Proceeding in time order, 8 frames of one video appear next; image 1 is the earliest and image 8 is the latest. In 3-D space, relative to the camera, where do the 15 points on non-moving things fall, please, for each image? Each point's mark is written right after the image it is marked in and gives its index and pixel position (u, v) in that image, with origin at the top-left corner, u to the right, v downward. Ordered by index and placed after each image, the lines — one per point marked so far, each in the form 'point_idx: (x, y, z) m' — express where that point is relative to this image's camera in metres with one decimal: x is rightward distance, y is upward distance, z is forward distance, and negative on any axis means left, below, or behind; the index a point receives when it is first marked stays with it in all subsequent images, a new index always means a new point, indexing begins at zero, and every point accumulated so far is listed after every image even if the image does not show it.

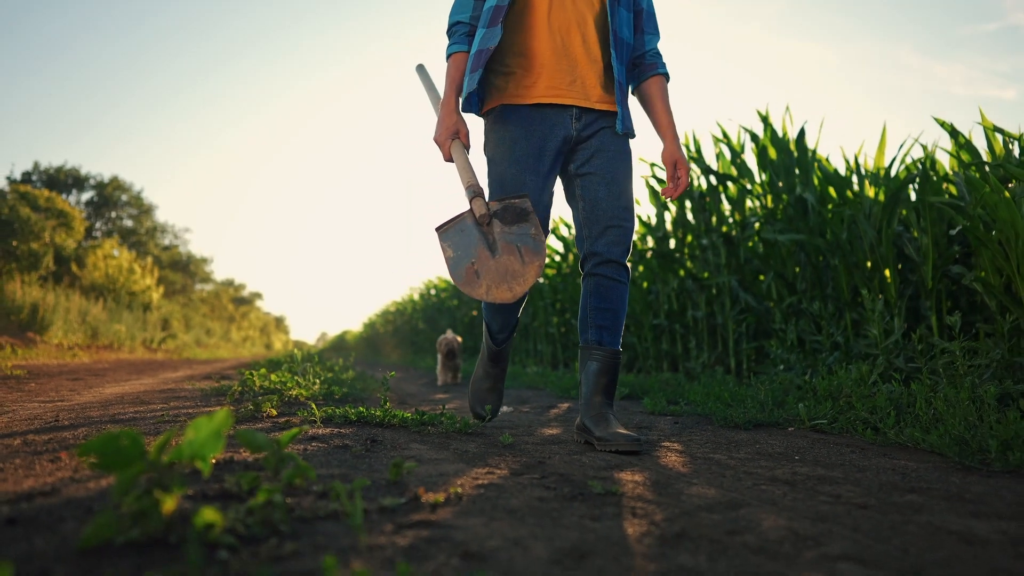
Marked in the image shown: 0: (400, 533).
0: (-0.2, -0.4, +1.3) m
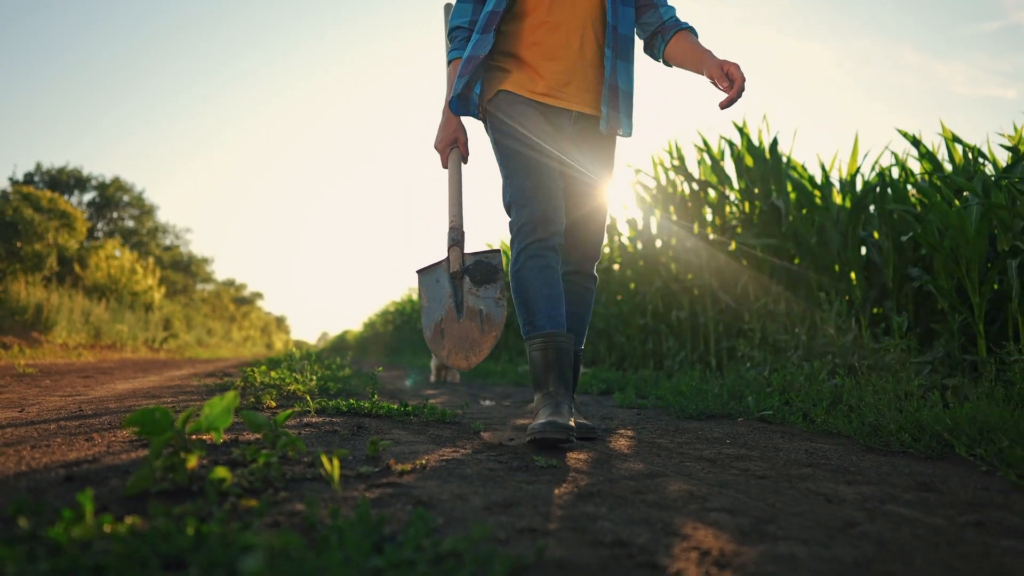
0: (-0.3, -0.4, +1.6) m
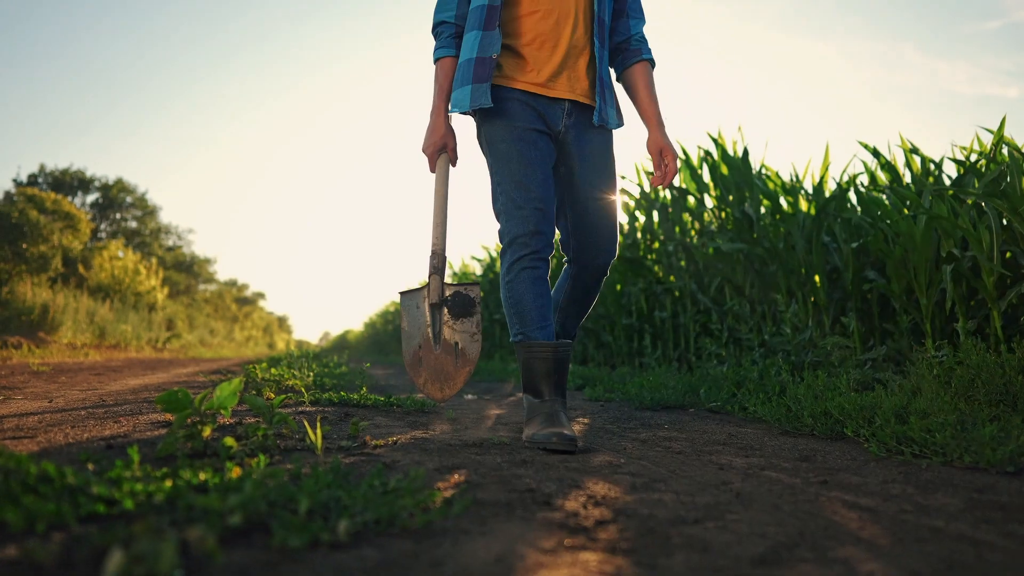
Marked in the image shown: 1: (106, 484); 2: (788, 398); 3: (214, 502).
0: (-0.4, -0.4, +2.1) m
1: (-0.7, -0.3, +1.3) m
2: (+1.4, -0.5, +3.8) m
3: (-0.4, -0.3, +1.2) m
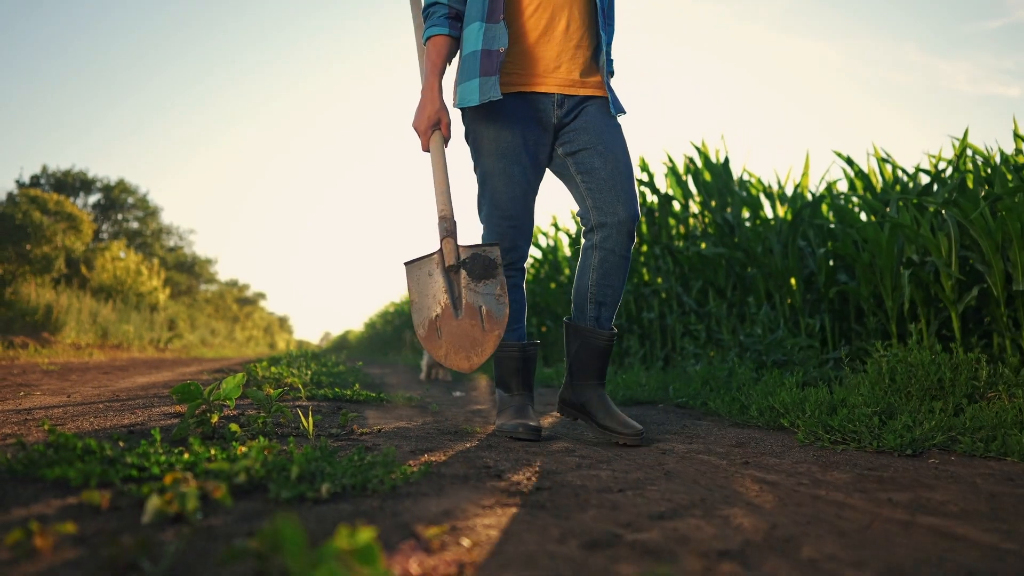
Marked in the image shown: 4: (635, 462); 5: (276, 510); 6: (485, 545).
0: (-0.6, -0.5, +2.4) m
1: (-0.8, -0.4, +1.6) m
2: (+1.3, -0.6, +4.1) m
3: (-0.6, -0.3, +1.5) m
4: (+0.4, -0.5, +2.4) m
5: (-0.4, -0.4, +1.3) m
6: (0.0, -0.4, +1.2) m
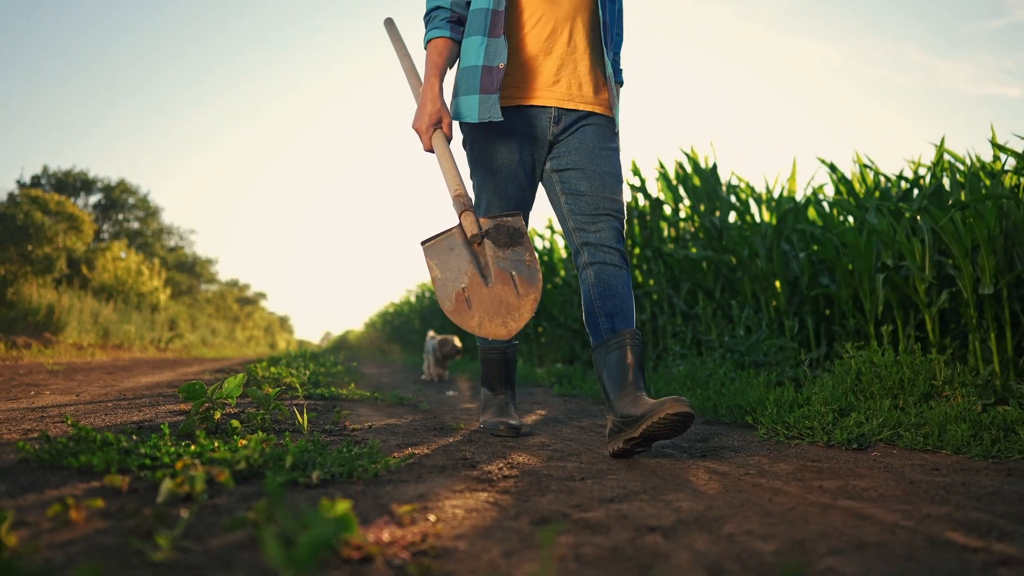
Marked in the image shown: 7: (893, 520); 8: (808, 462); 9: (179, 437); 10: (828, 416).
0: (-0.6, -0.5, +2.6) m
1: (-0.9, -0.4, +1.8) m
2: (+1.2, -0.6, +4.3) m
3: (-0.6, -0.4, +1.7) m
4: (+0.3, -0.6, +2.6) m
5: (-0.5, -0.4, +1.6) m
6: (-0.1, -0.4, +1.4) m
7: (+0.8, -0.5, +1.6) m
8: (+0.9, -0.5, +2.3) m
9: (-1.0, -0.4, +2.3) m
10: (+1.3, -0.5, +3.0) m
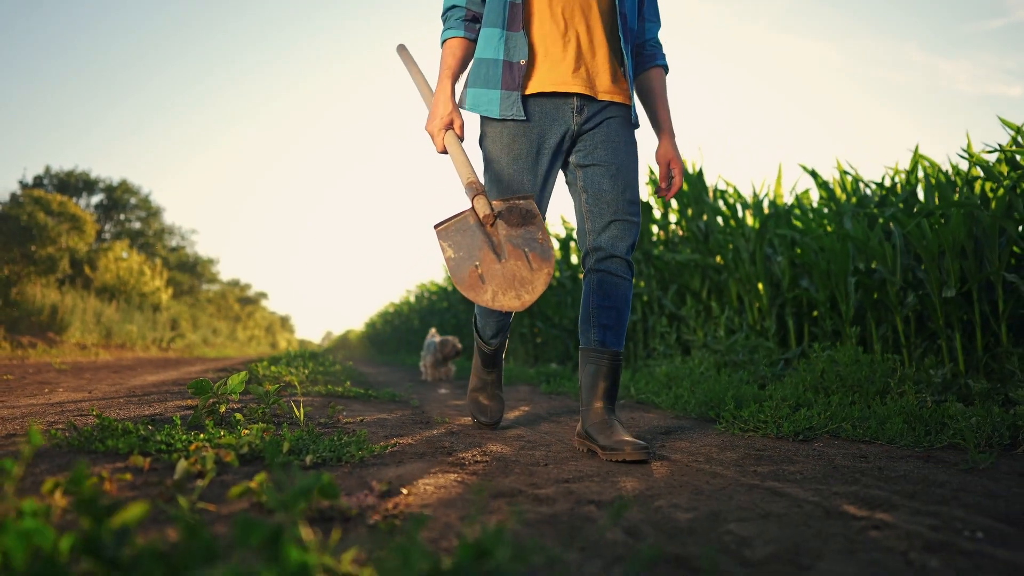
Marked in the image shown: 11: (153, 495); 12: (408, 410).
0: (-0.7, -0.5, +2.9) m
1: (-1.0, -0.4, +2.1) m
2: (+1.1, -0.6, +4.6) m
3: (-0.7, -0.4, +2.0) m
4: (+0.2, -0.6, +2.8) m
5: (-0.6, -0.4, +1.8) m
6: (-0.2, -0.4, +1.7) m
7: (+0.7, -0.5, +1.9) m
8: (+0.8, -0.6, +2.6) m
9: (-1.1, -0.5, +2.6) m
10: (+1.2, -0.5, +3.3) m
11: (-0.7, -0.4, +1.5) m
12: (-0.5, -0.6, +3.9) m
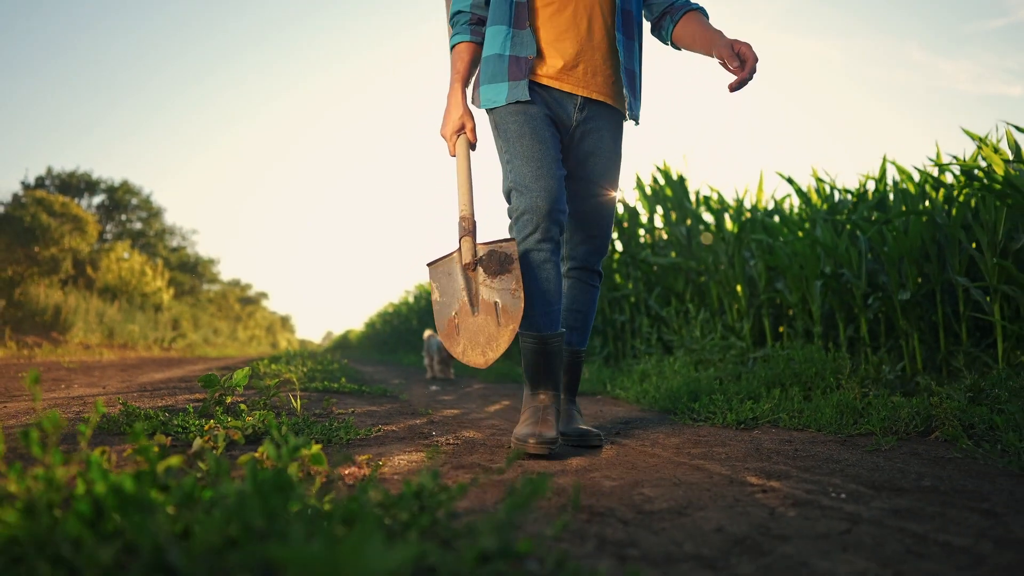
0: (-0.8, -0.5, +3.2) m
1: (-1.1, -0.4, +2.5) m
2: (+1.0, -0.6, +4.9) m
3: (-0.8, -0.4, +2.3) m
4: (+0.1, -0.6, +3.2) m
5: (-0.7, -0.5, +2.2) m
6: (-0.3, -0.5, +2.0) m
7: (+0.6, -0.5, +2.2) m
8: (+0.7, -0.6, +3.0) m
9: (-1.2, -0.5, +2.9) m
10: (+1.1, -0.5, +3.6) m
11: (-0.8, -0.4, +1.8) m
12: (-0.6, -0.6, +4.3) m
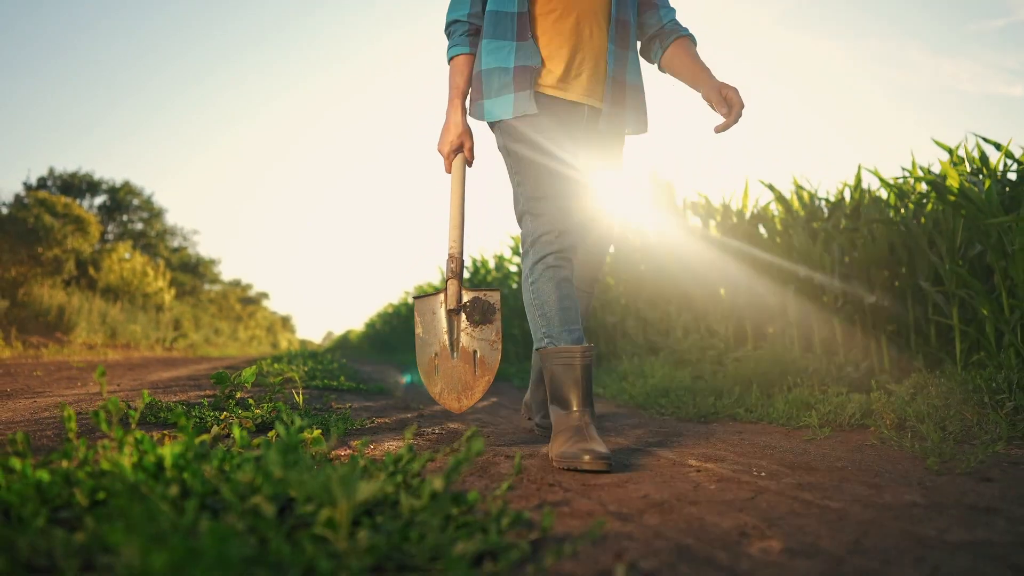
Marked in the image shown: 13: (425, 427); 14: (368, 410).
0: (-0.9, -0.6, +3.5) m
1: (-1.1, -0.5, +2.8) m
2: (+0.9, -0.7, +5.3) m
3: (-0.9, -0.4, +2.6) m
4: (0.0, -0.6, +3.5) m
5: (-0.8, -0.5, +2.5) m
6: (-0.4, -0.5, +2.4) m
7: (+0.5, -0.6, +2.6) m
8: (+0.6, -0.6, +3.3) m
9: (-1.3, -0.5, +3.3) m
10: (+1.0, -0.6, +4.0) m
11: (-0.9, -0.5, +2.2) m
12: (-0.7, -0.7, +4.6) m
13: (-0.4, -0.6, +3.2) m
14: (-0.7, -0.6, +3.8) m
